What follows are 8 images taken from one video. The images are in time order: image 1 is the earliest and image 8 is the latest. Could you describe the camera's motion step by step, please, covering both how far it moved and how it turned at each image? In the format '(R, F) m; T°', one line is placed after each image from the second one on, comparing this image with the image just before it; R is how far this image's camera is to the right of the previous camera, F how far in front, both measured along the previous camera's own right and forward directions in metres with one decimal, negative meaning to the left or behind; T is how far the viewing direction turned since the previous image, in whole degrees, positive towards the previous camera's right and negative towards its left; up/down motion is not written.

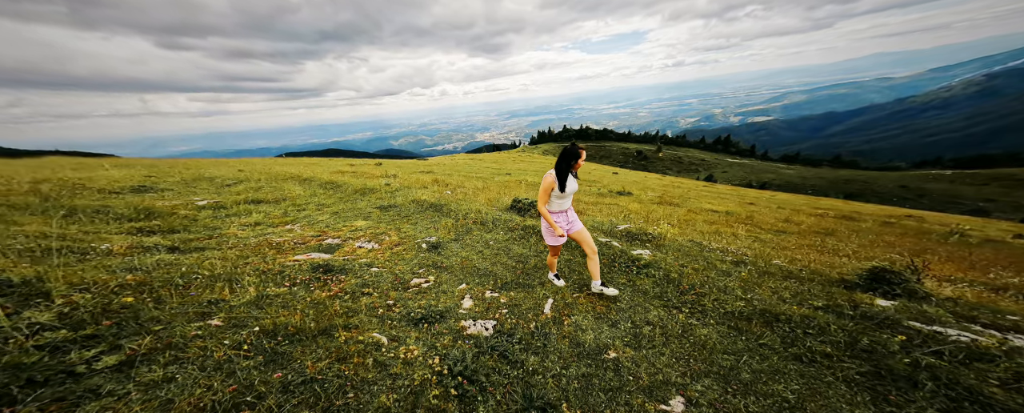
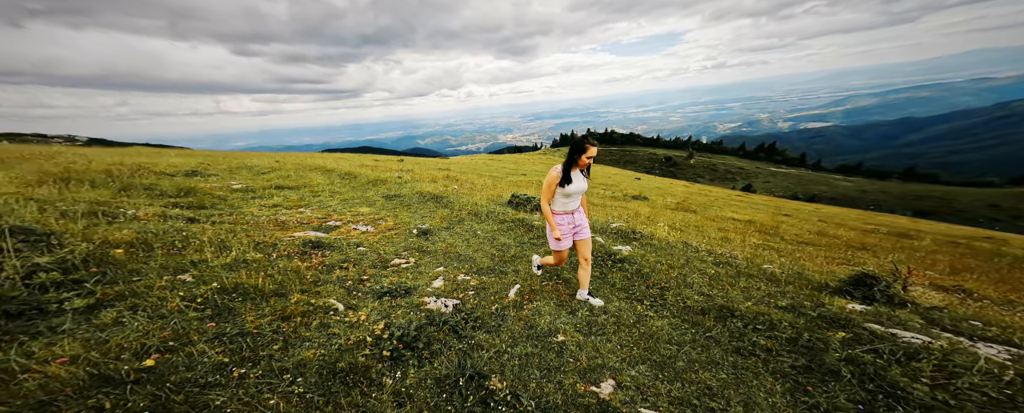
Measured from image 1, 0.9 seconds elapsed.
(+1.9, -0.3) m; -6°
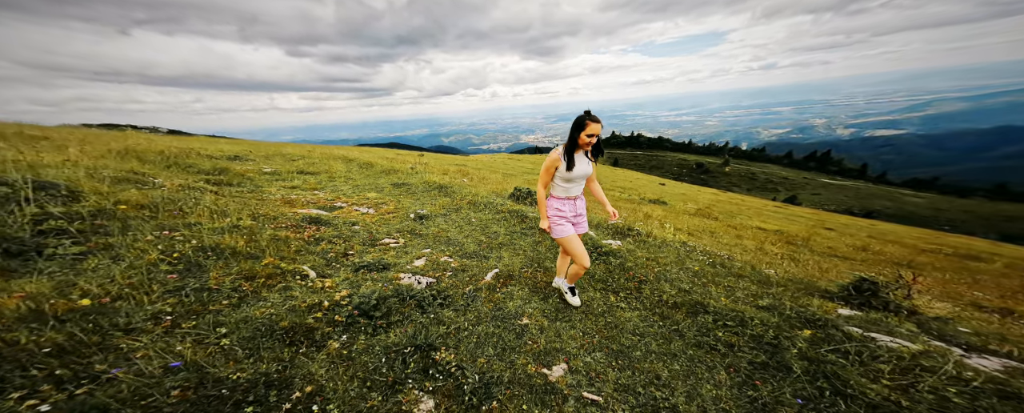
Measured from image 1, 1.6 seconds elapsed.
(+1.5, 0.0) m; -5°
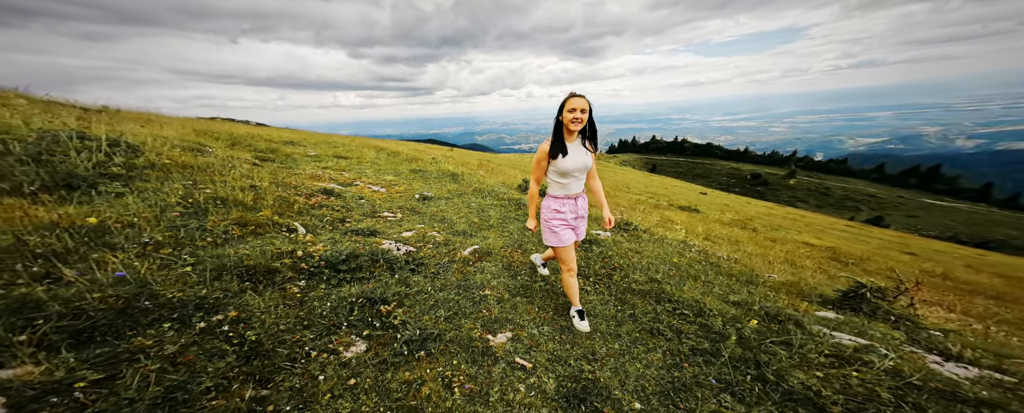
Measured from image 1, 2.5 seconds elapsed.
(+1.8, -0.1) m; -7°
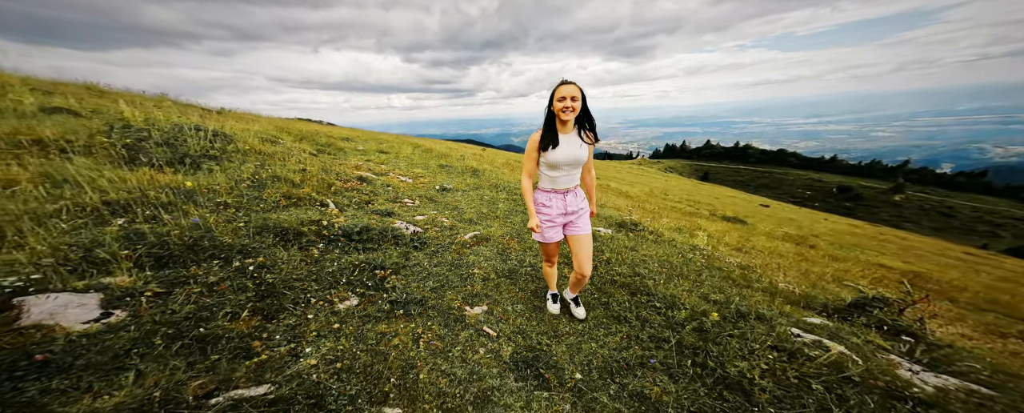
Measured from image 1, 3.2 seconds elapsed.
(+1.2, -0.4) m; -7°
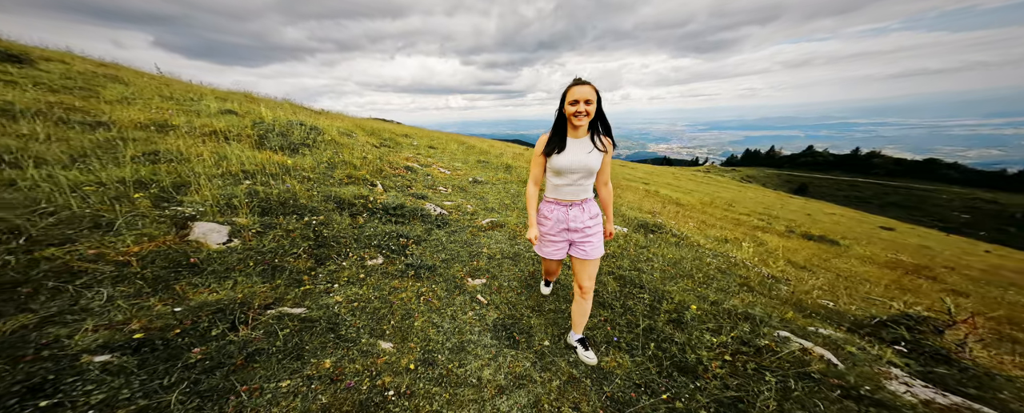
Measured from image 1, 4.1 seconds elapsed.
(+1.1, -0.5) m; -10°
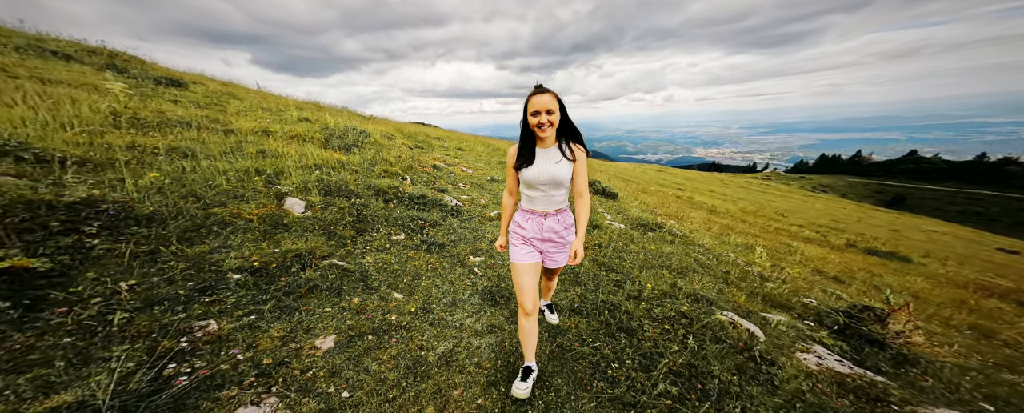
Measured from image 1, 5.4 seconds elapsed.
(+1.0, -1.2) m; -7°
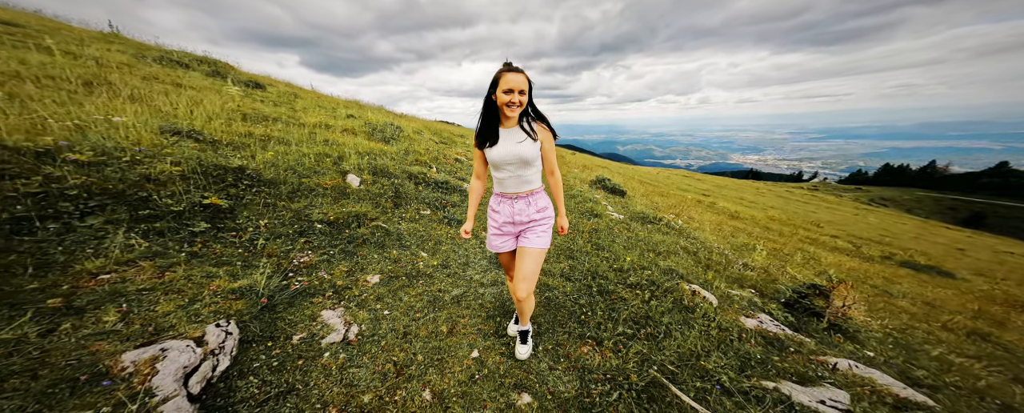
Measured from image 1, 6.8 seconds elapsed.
(+0.5, -1.4) m; -4°
